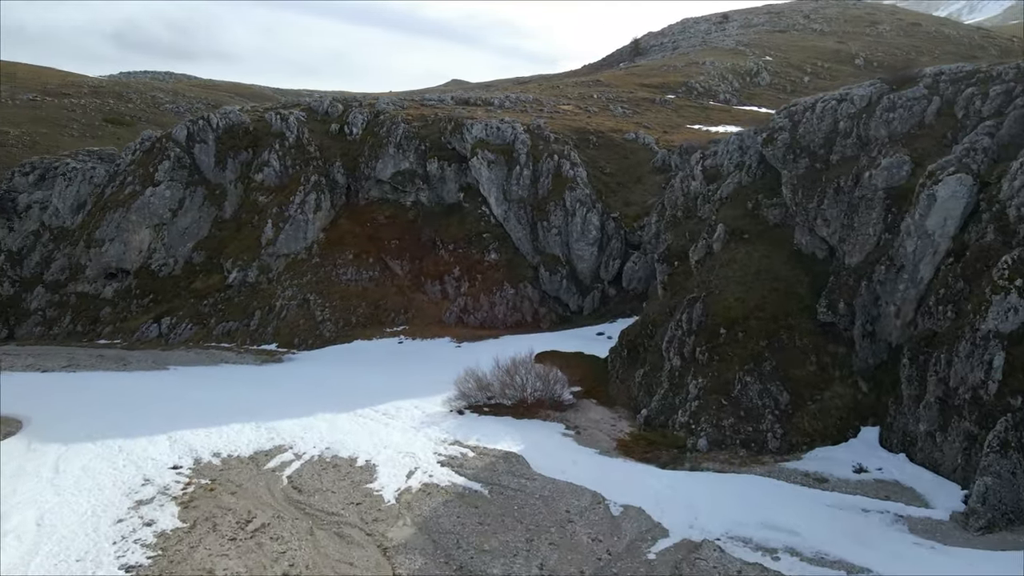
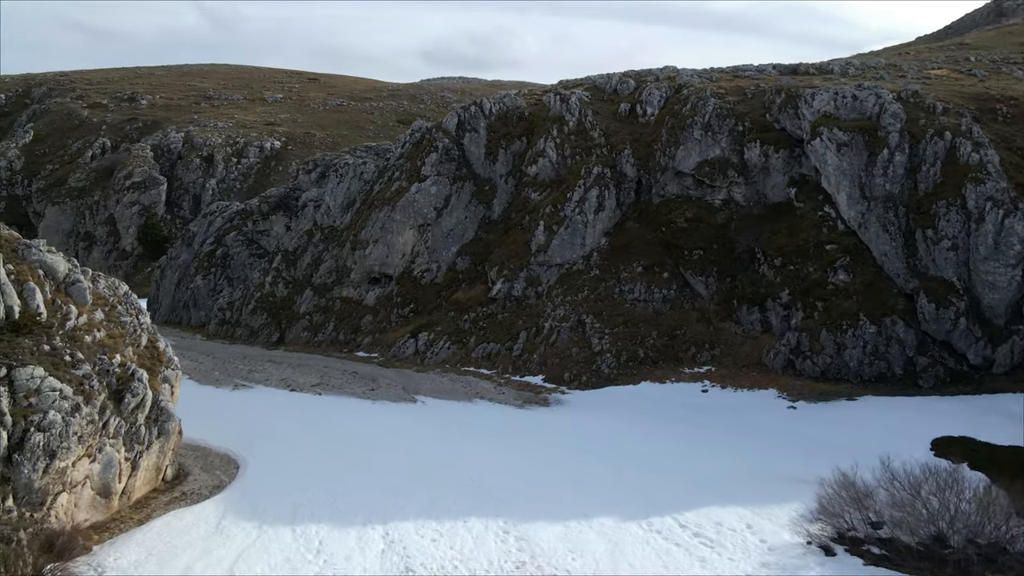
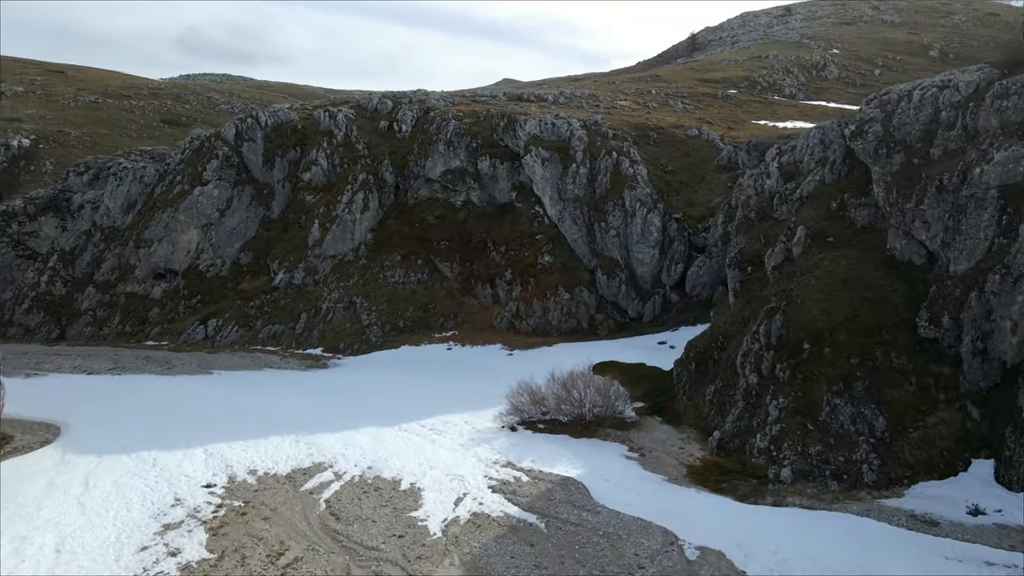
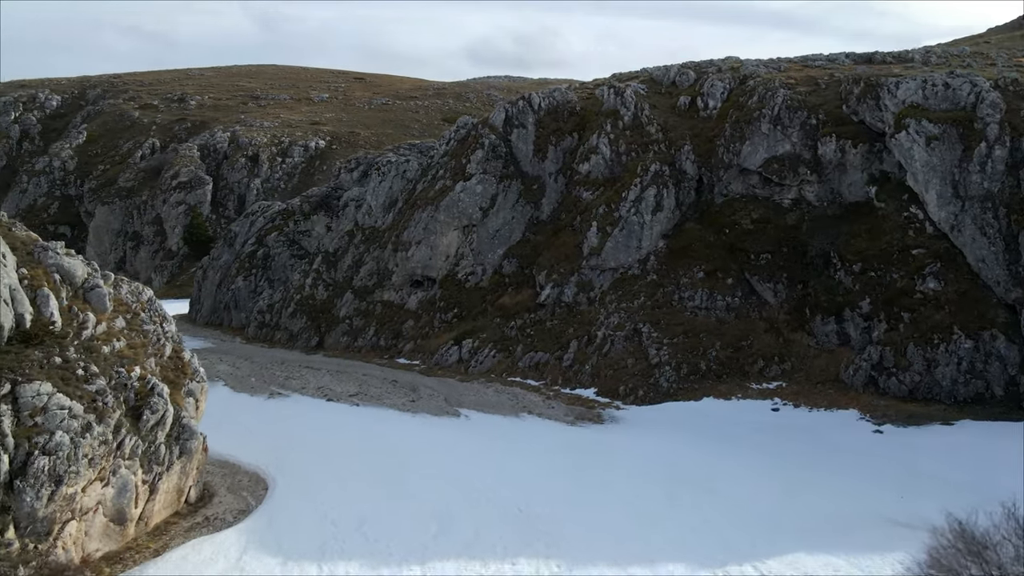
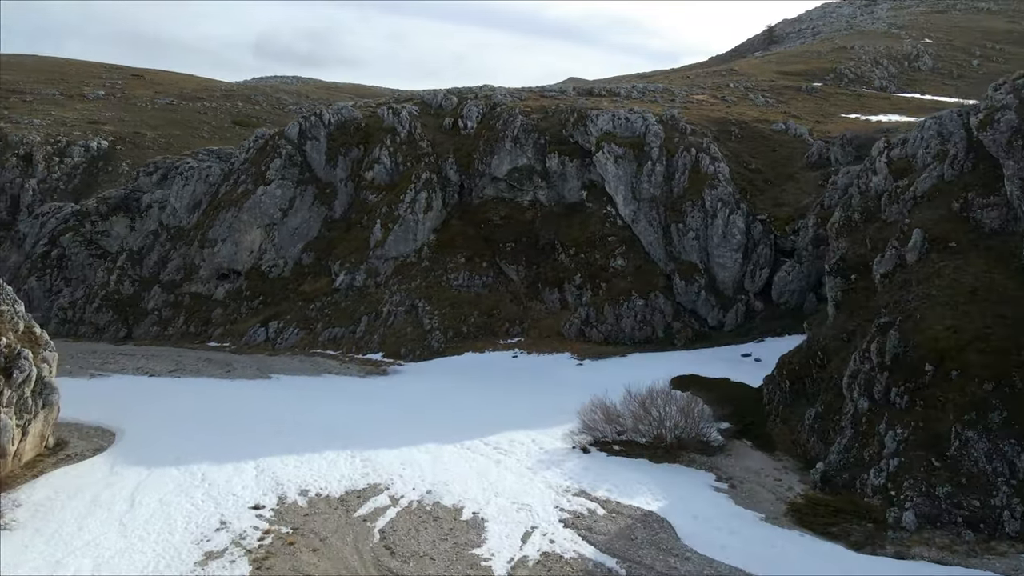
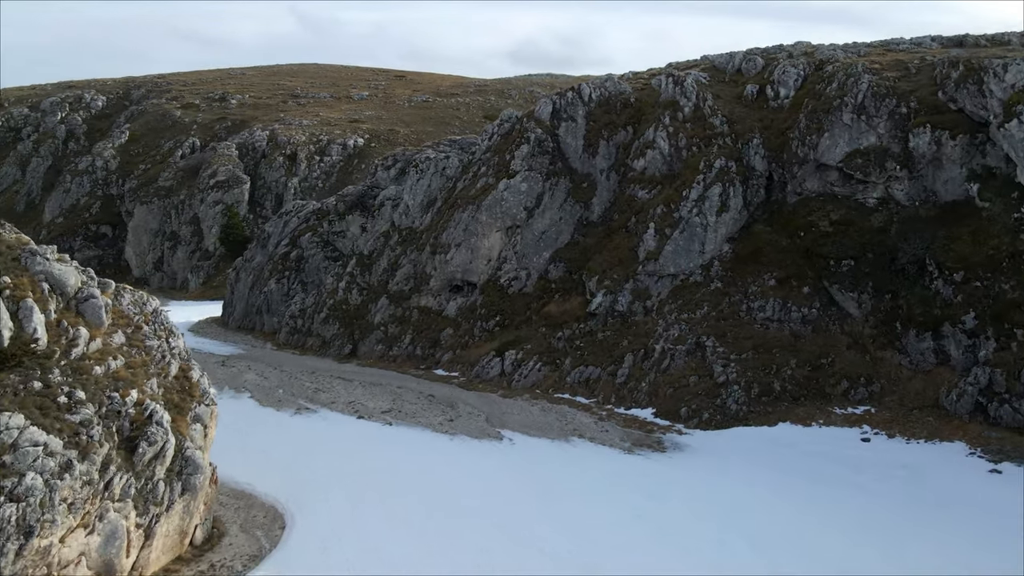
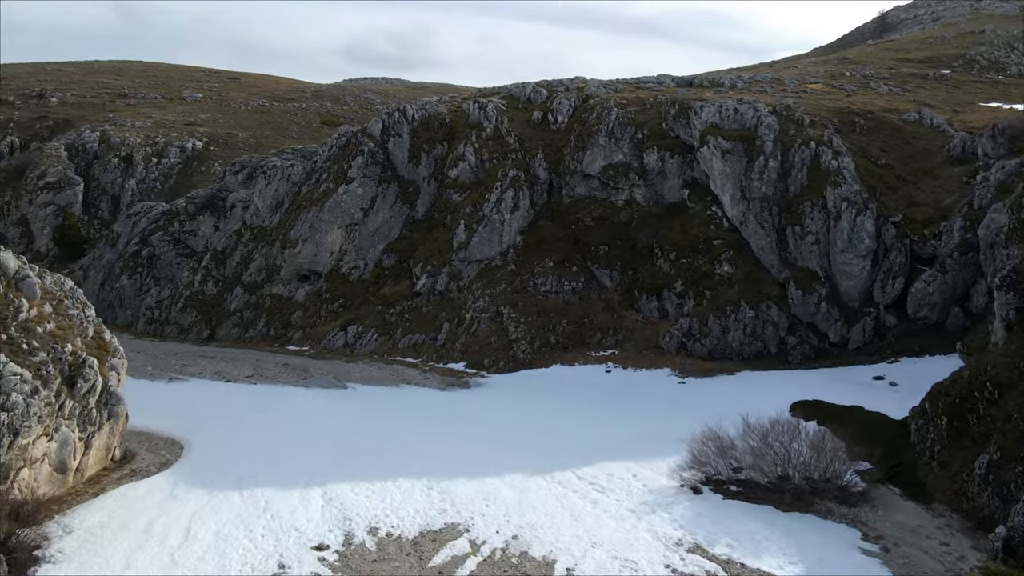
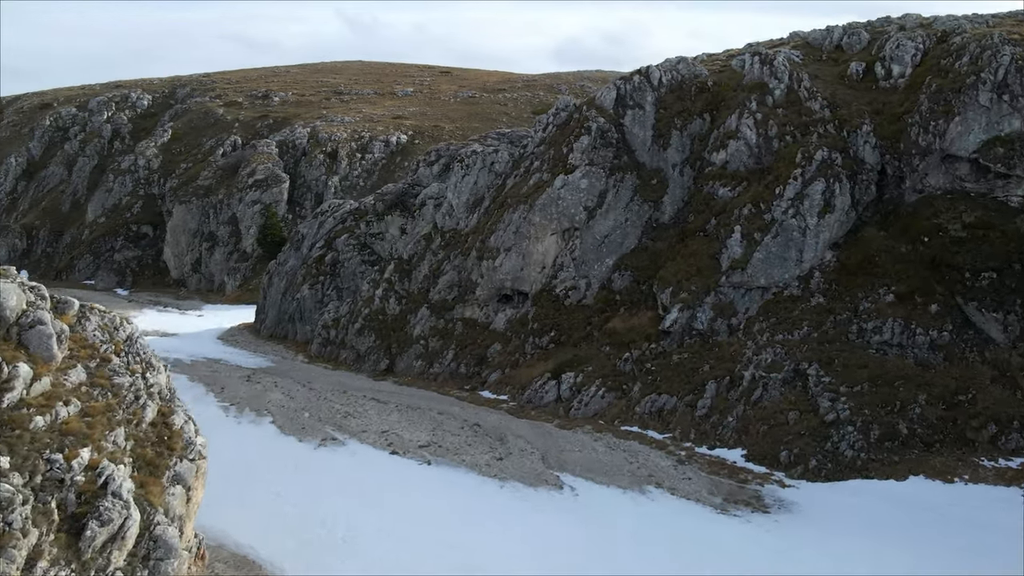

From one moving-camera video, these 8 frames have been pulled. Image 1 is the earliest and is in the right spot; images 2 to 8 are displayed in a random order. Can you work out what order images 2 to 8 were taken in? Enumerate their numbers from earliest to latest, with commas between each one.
3, 5, 7, 2, 4, 6, 8
